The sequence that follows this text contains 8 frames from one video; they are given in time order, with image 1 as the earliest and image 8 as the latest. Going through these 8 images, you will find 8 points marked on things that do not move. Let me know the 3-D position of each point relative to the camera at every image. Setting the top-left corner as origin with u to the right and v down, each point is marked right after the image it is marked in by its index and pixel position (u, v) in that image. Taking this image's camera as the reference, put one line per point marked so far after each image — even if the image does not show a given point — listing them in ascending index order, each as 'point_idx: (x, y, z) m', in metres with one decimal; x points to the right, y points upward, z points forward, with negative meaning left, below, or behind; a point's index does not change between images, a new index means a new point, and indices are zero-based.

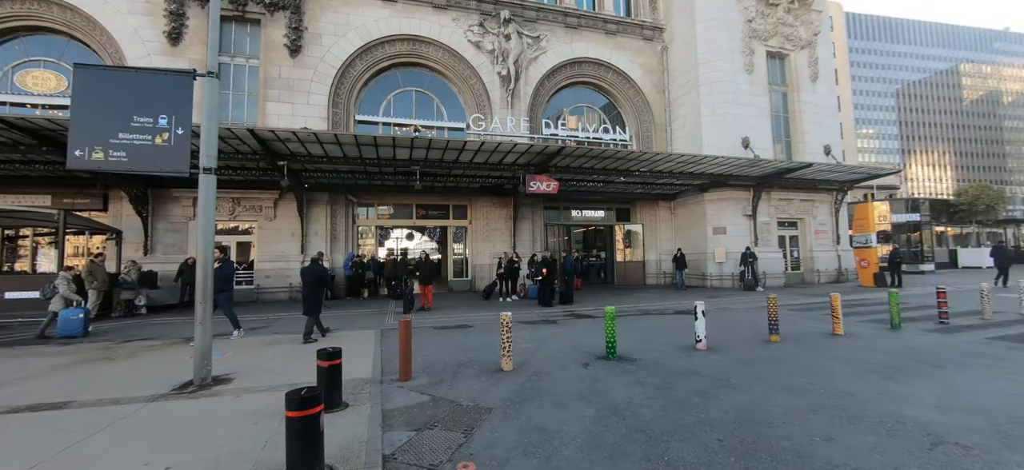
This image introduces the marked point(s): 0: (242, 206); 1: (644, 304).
0: (-10.2, +1.1, +13.4) m
1: (+4.5, -2.4, +12.2) m
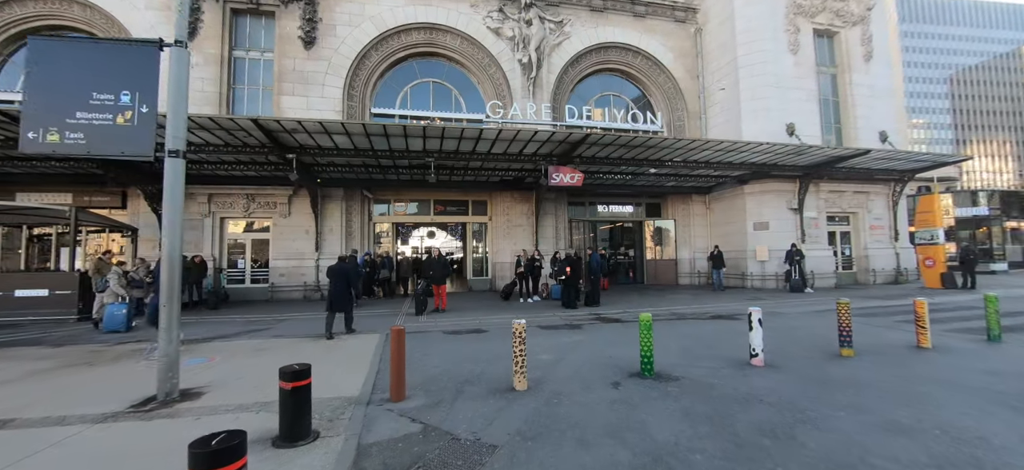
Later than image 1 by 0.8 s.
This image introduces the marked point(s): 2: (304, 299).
0: (-9.5, +1.2, +13.2) m
1: (+5.1, -2.3, +11.0) m
2: (-7.9, -2.4, +13.3) m
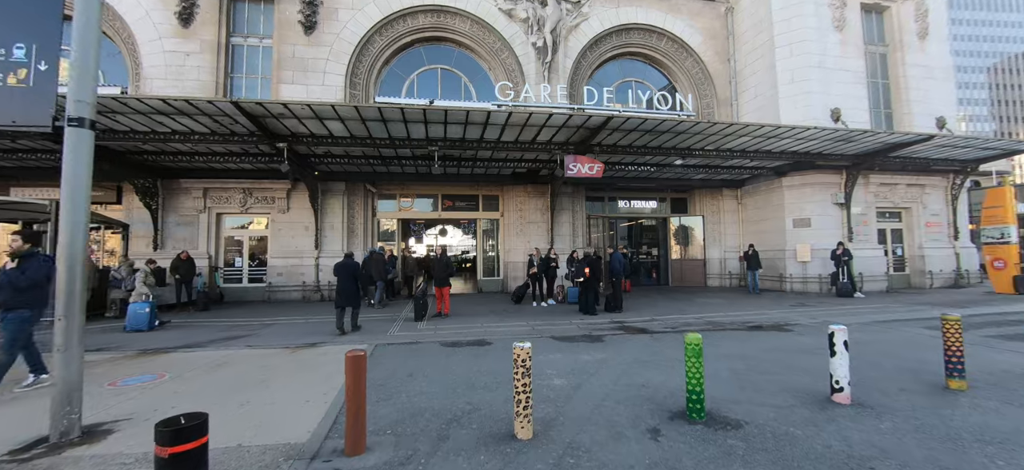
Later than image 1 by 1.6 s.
0: (-9.1, +1.3, +12.5) m
1: (+5.4, -2.2, +9.6) m
2: (-7.4, -2.3, +12.5) m
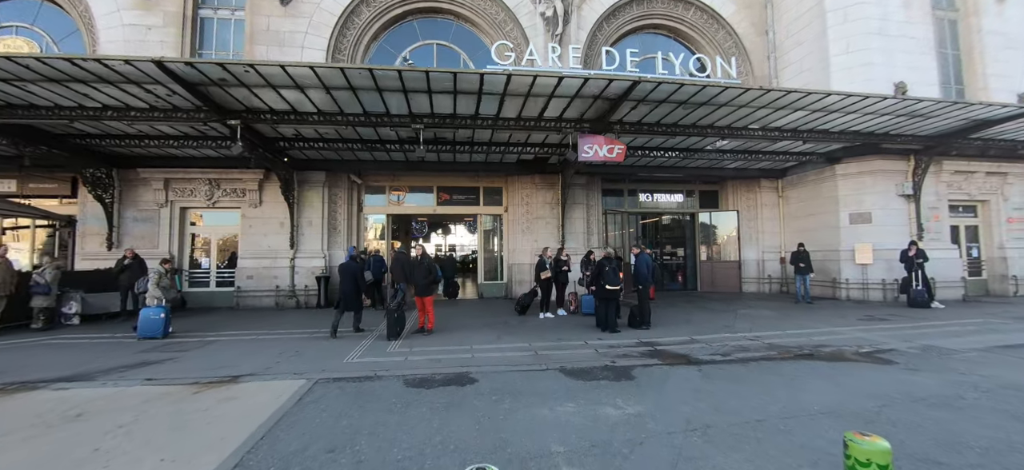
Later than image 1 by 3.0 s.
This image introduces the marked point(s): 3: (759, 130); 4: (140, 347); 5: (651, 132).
0: (-9.0, +1.4, +10.9) m
1: (+5.4, -2.1, +7.6) m
2: (-7.3, -2.2, +10.9) m
3: (+7.2, +3.1, +10.3) m
4: (-7.0, -2.1, +6.7) m
5: (+3.7, +2.8, +9.4) m
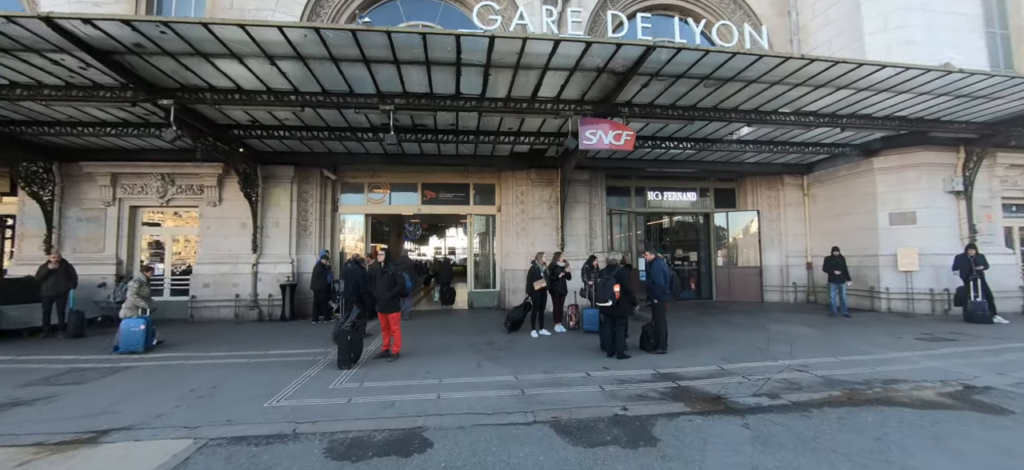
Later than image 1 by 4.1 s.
0: (-9.2, +1.3, +9.6) m
1: (+5.2, -2.1, +6.1) m
2: (-7.5, -2.3, +9.6) m
3: (+7.0, +3.0, +8.9) m
4: (-7.3, -2.2, +5.4) m
5: (+3.5, +2.7, +8.0) m
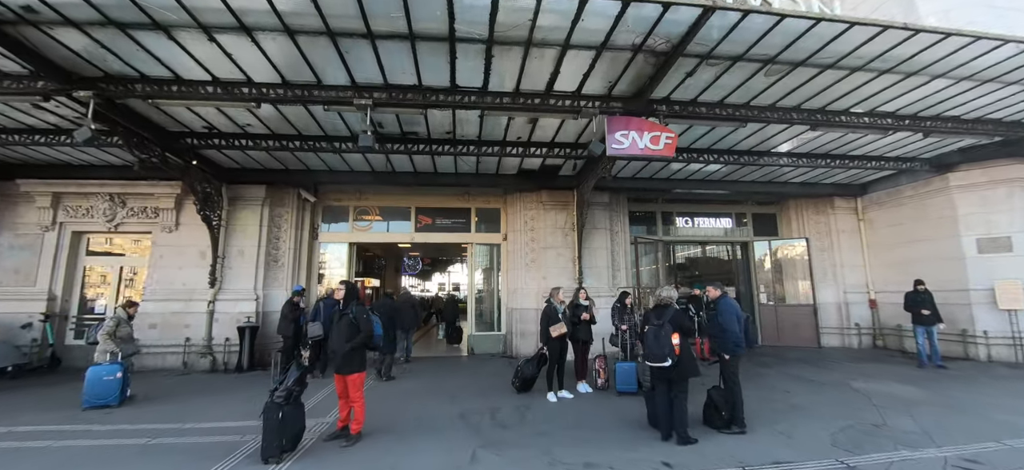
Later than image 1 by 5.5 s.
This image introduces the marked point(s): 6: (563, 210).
0: (-9.0, +0.6, +8.2) m
1: (+5.3, -2.4, +4.1) m
2: (-7.3, -3.0, +7.8) m
3: (+7.1, +2.4, +7.3) m
4: (-7.2, -2.4, +3.6) m
5: (+3.6, +2.2, +6.5) m
6: (+1.4, +0.7, +9.9) m
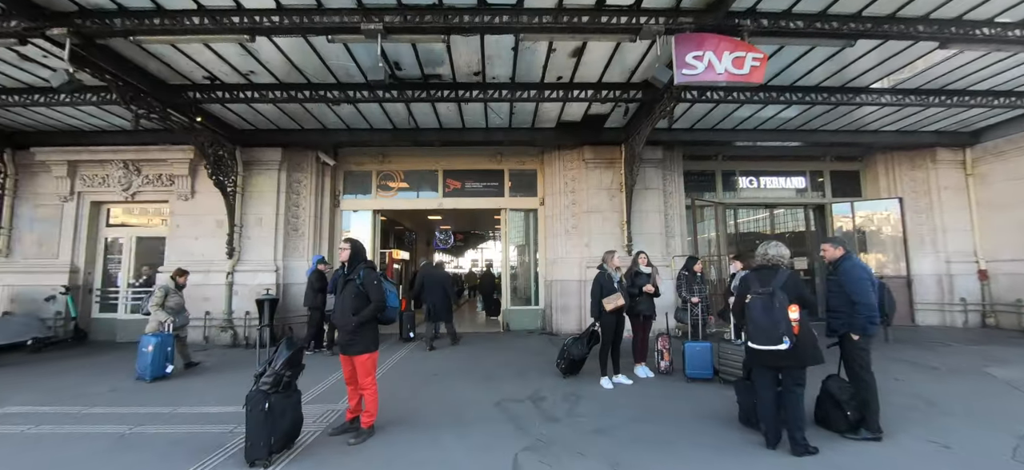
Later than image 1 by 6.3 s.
0: (-8.2, +1.3, +7.9) m
1: (+5.8, -1.8, +2.7) m
2: (-6.5, -2.3, +7.5) m
3: (+7.8, +3.2, +5.4) m
4: (-6.7, -2.0, +3.3) m
5: (+4.2, +2.9, +5.0) m
6: (+2.3, +1.6, +8.6) m
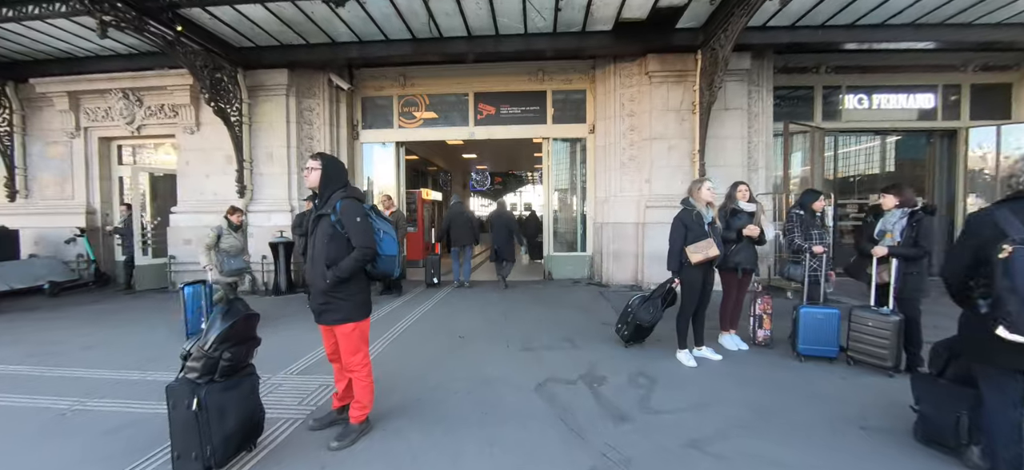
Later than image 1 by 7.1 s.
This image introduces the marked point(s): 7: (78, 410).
0: (-7.3, +2.6, +7.2) m
1: (+6.0, -1.4, +1.1) m
2: (-5.7, -1.1, +7.2) m
3: (+8.2, +4.0, +2.8) m
4: (-6.3, -1.4, +3.0) m
5: (+4.7, +3.6, +2.8) m
6: (+3.2, +2.9, +6.7) m
7: (-3.1, -1.2, +2.5) m
